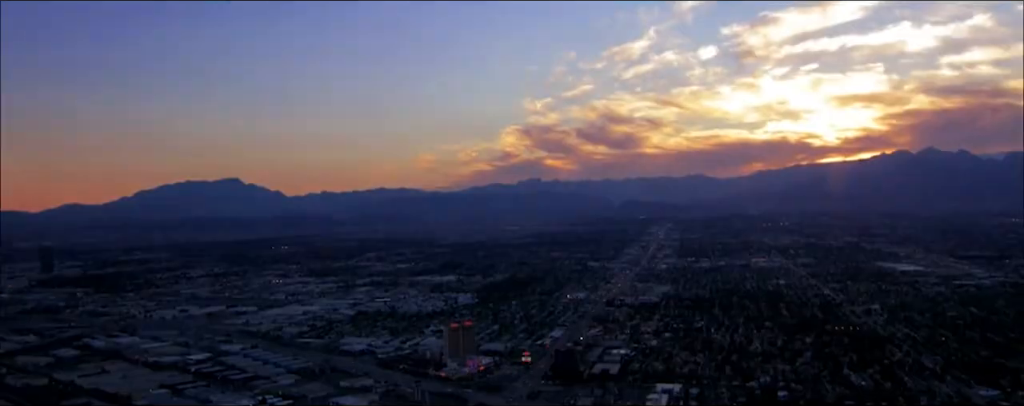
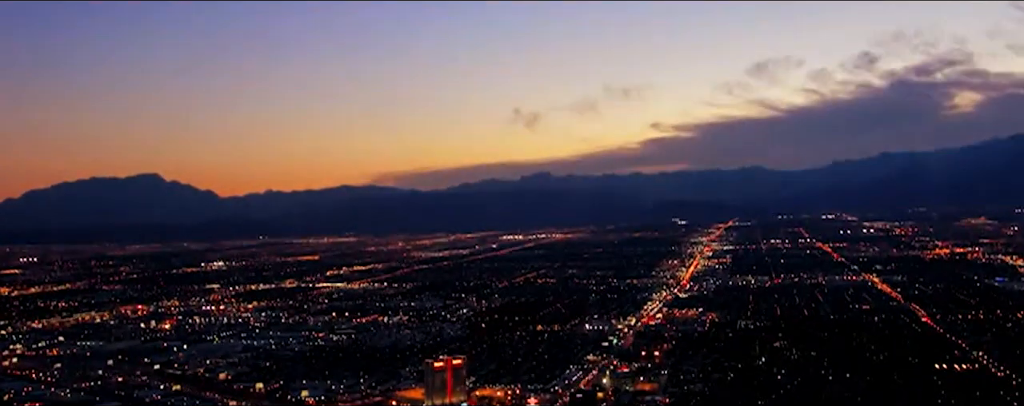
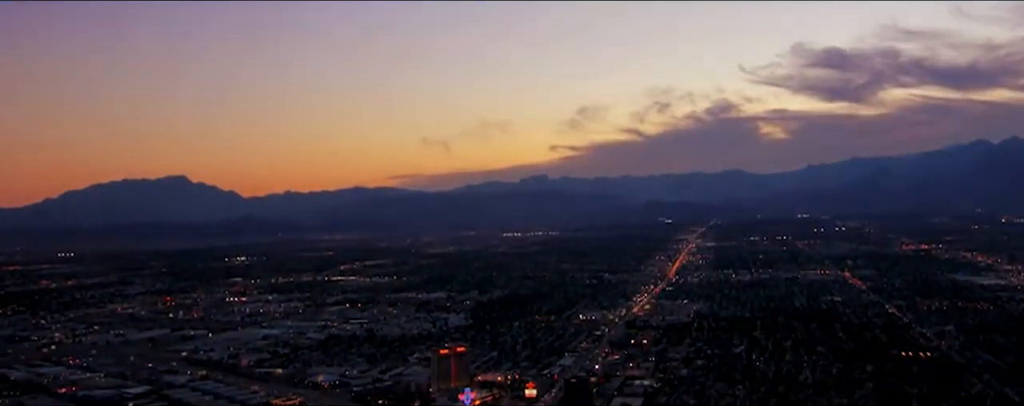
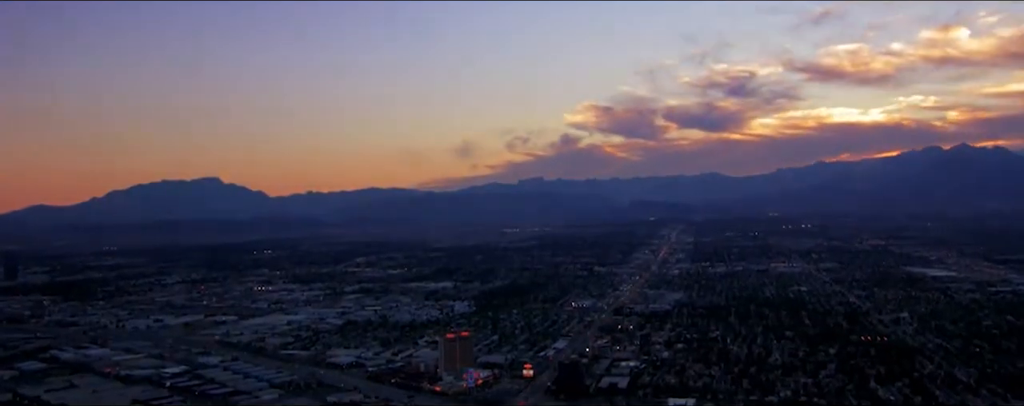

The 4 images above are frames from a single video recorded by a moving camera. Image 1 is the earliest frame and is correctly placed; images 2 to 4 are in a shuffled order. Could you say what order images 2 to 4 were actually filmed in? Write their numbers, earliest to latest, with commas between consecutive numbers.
4, 3, 2
